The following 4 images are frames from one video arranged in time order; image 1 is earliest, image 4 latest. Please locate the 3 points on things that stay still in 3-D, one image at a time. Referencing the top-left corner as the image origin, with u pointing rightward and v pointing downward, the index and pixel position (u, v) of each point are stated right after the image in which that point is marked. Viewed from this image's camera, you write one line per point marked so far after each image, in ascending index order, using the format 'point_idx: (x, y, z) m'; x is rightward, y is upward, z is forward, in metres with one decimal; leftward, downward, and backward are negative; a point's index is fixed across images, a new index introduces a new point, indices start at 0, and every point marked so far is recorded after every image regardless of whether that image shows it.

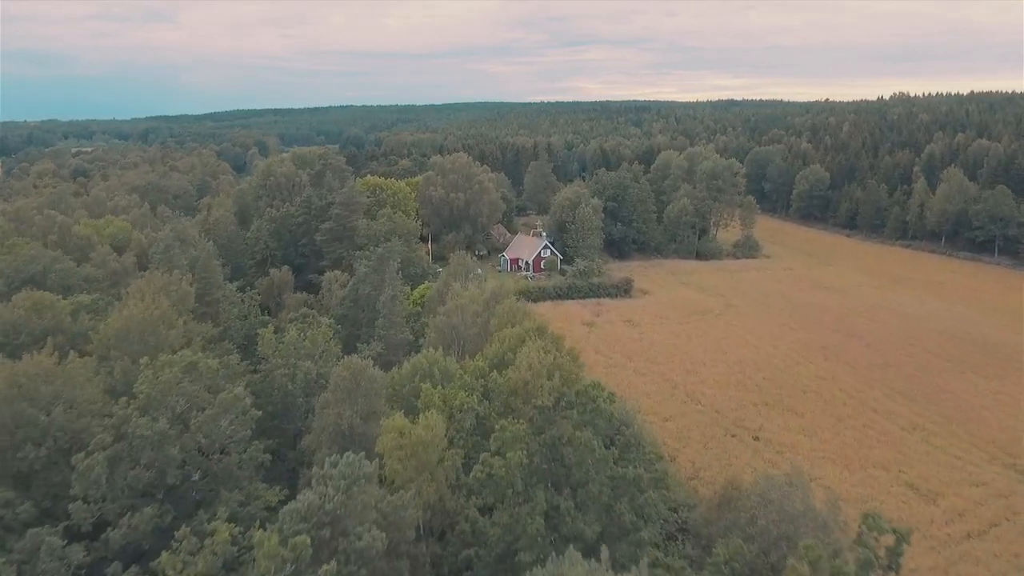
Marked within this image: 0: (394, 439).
0: (-2.7, -3.6, +17.7) m
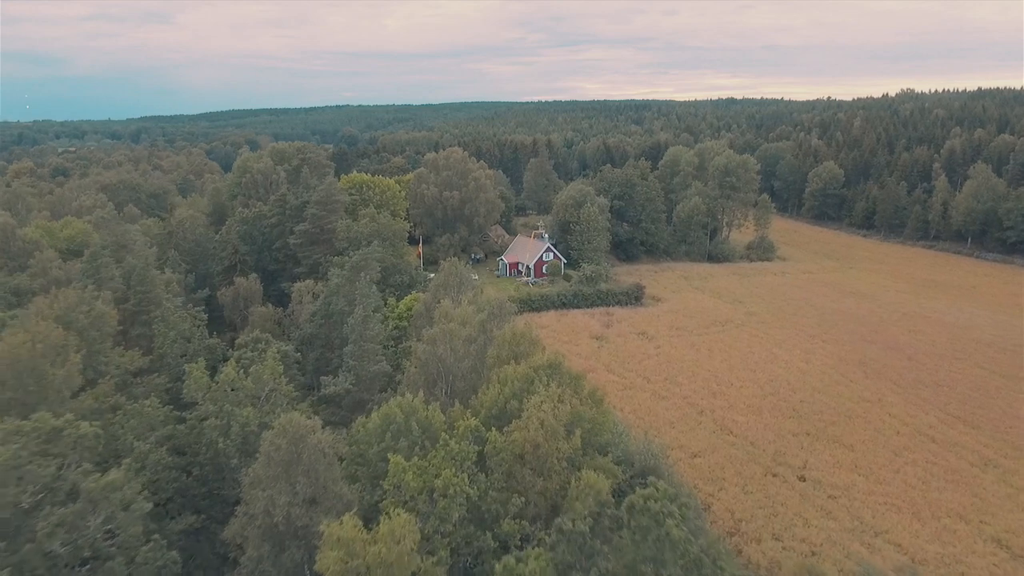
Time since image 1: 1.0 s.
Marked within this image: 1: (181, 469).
0: (-2.6, -4.1, +12.1) m
1: (-8.3, -4.5, +19.2) m
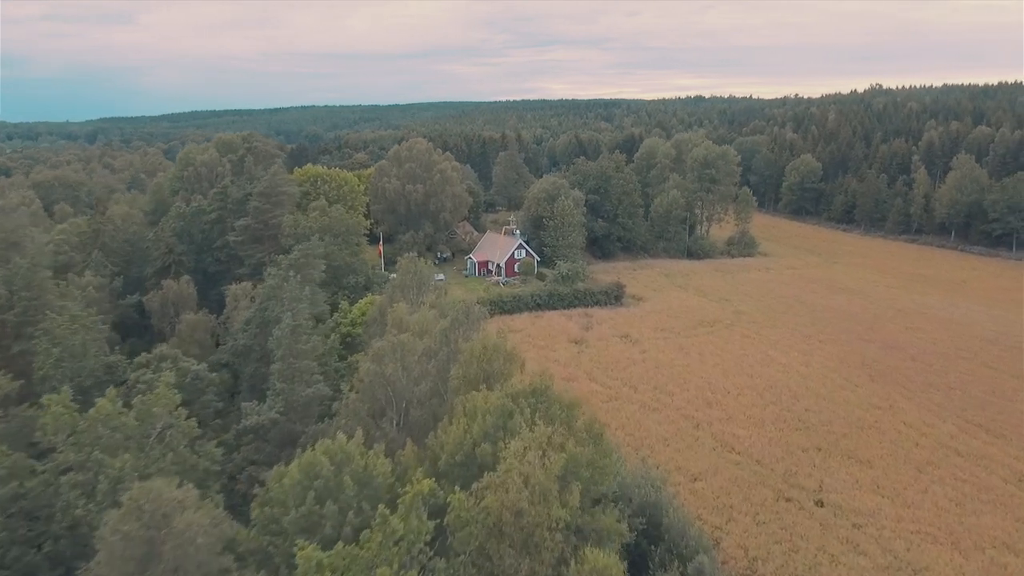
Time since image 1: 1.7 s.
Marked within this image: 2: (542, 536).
0: (-2.9, -4.1, +7.5) m
1: (-8.9, -4.6, +14.3) m
2: (+0.5, -3.7, +11.6) m
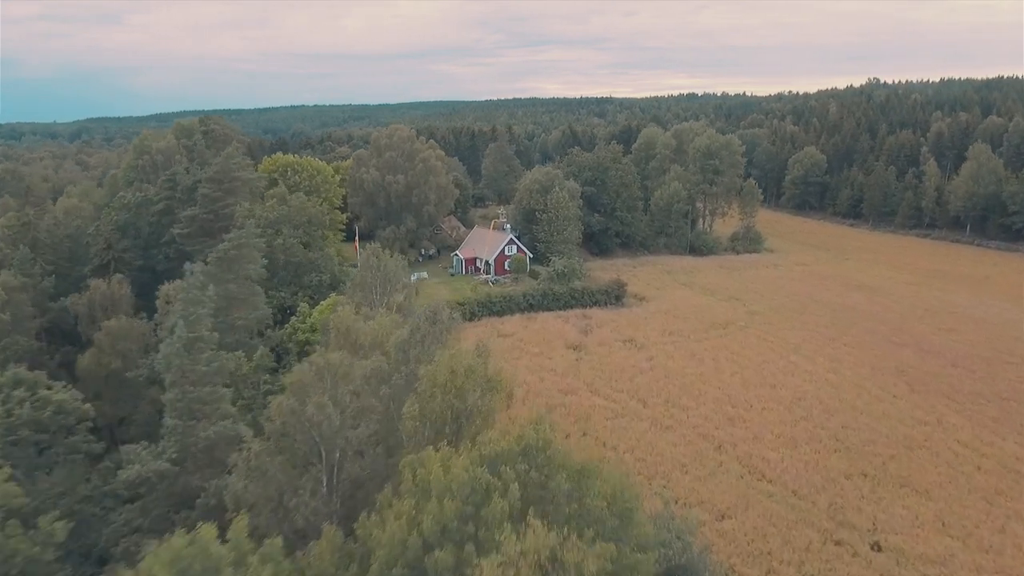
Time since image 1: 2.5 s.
0: (-3.0, -4.1, +2.5) m
1: (-9.1, -4.6, +9.3) m
2: (+0.3, -3.6, +6.7) m
